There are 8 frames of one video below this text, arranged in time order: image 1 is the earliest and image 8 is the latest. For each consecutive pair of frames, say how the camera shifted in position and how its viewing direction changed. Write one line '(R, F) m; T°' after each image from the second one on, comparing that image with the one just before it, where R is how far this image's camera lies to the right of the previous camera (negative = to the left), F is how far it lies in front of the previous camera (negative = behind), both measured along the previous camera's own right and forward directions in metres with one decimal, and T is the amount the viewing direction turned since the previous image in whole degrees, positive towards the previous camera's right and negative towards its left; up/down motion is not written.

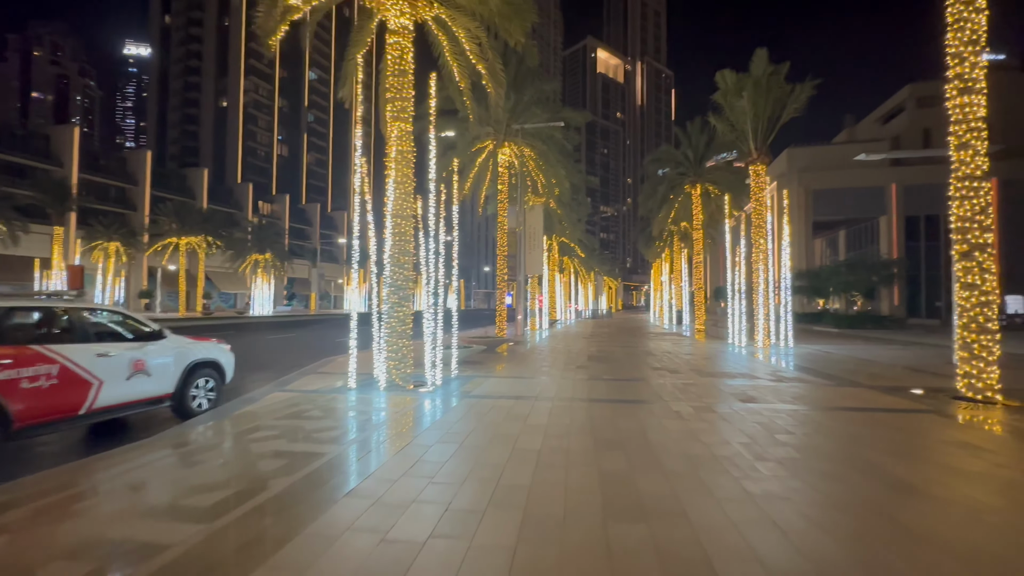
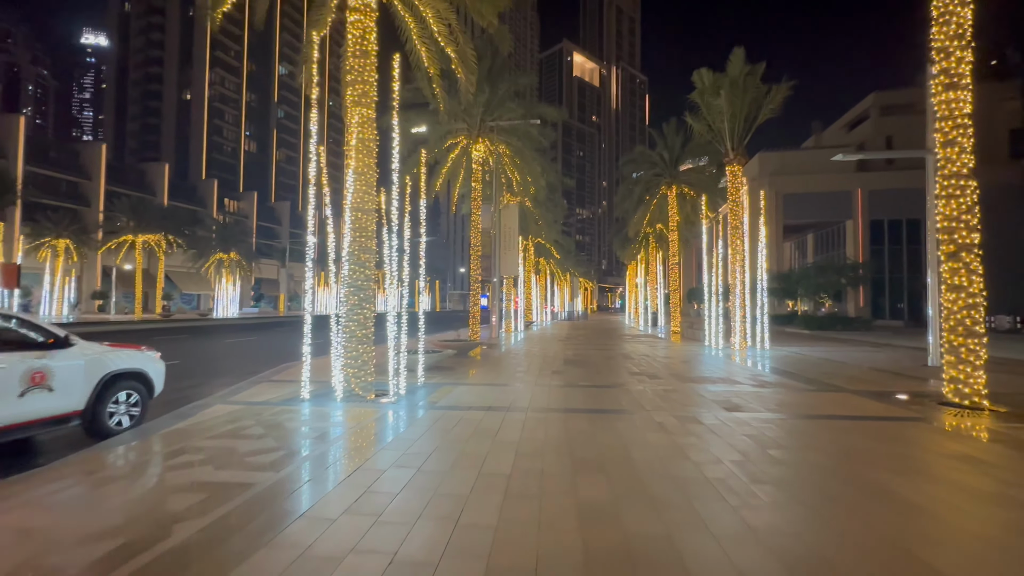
(+0.1, +0.9) m; +3°
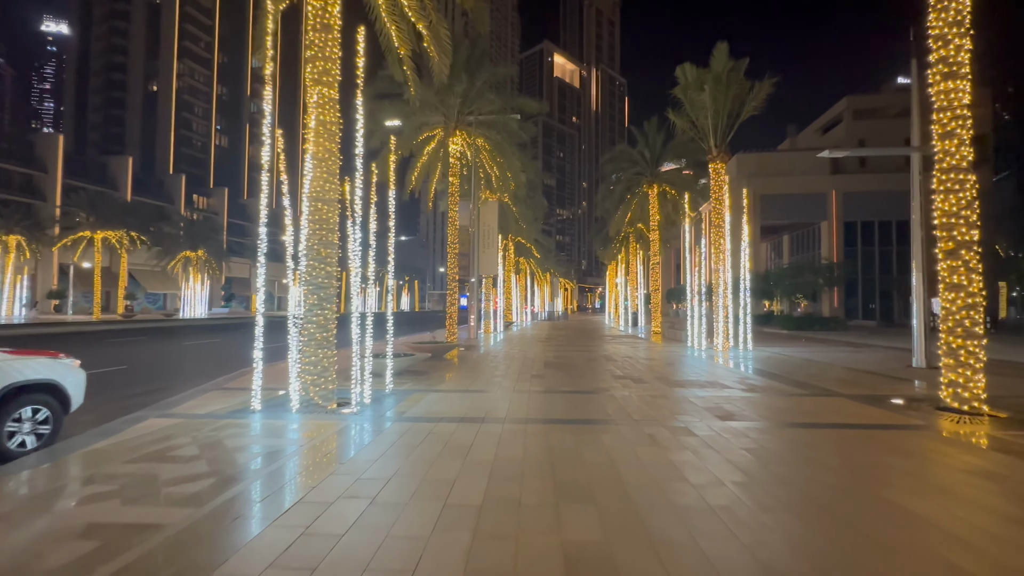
(+0.1, +0.9) m; +3°
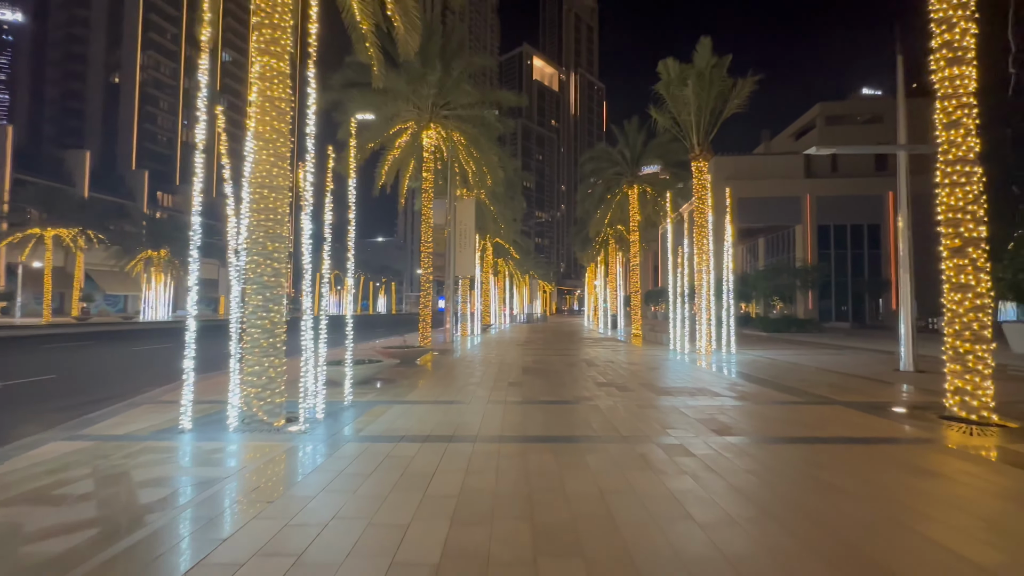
(+0.1, +1.1) m; +3°
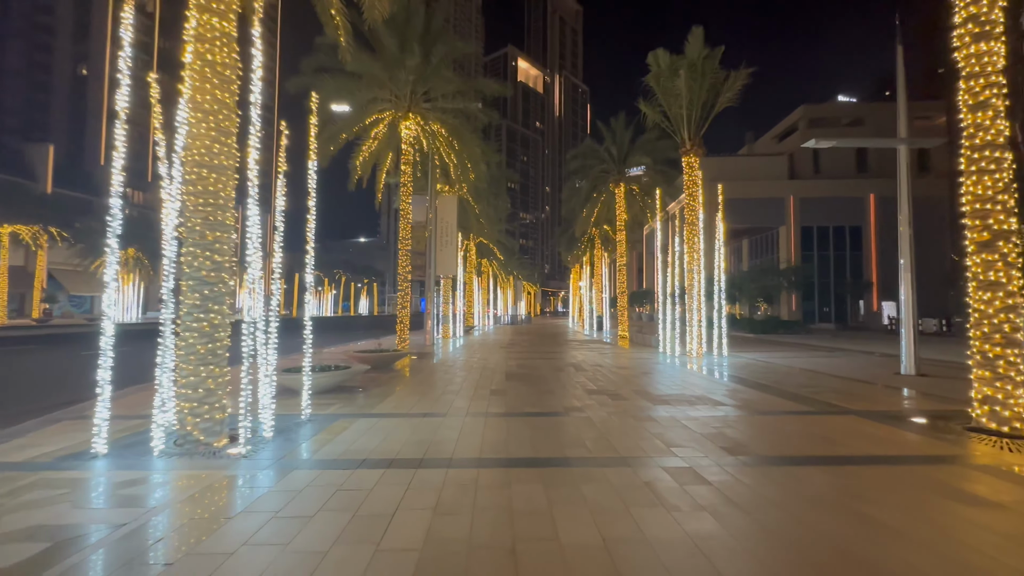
(+0.1, +1.2) m; +2°
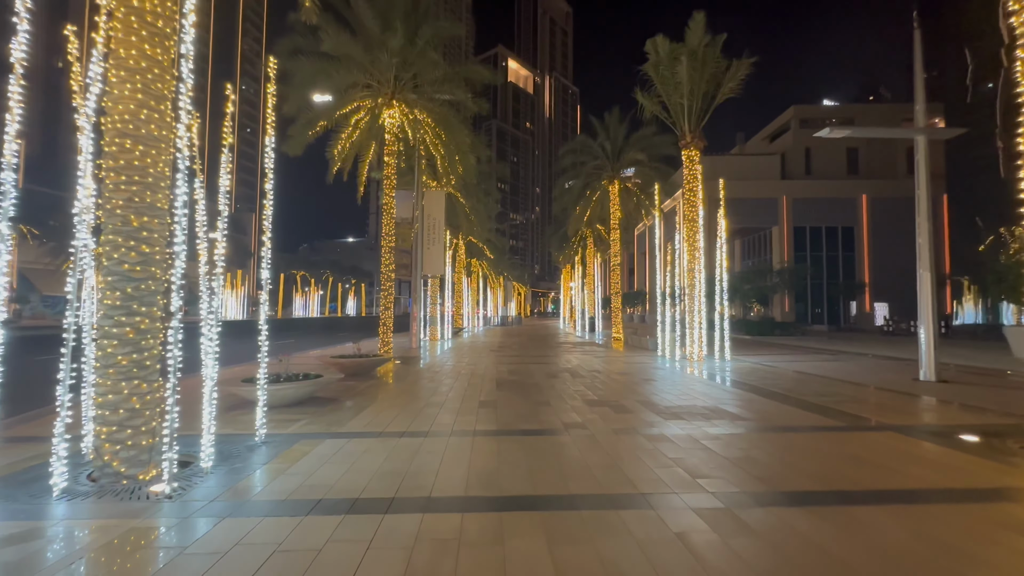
(0.0, +1.3) m; +1°
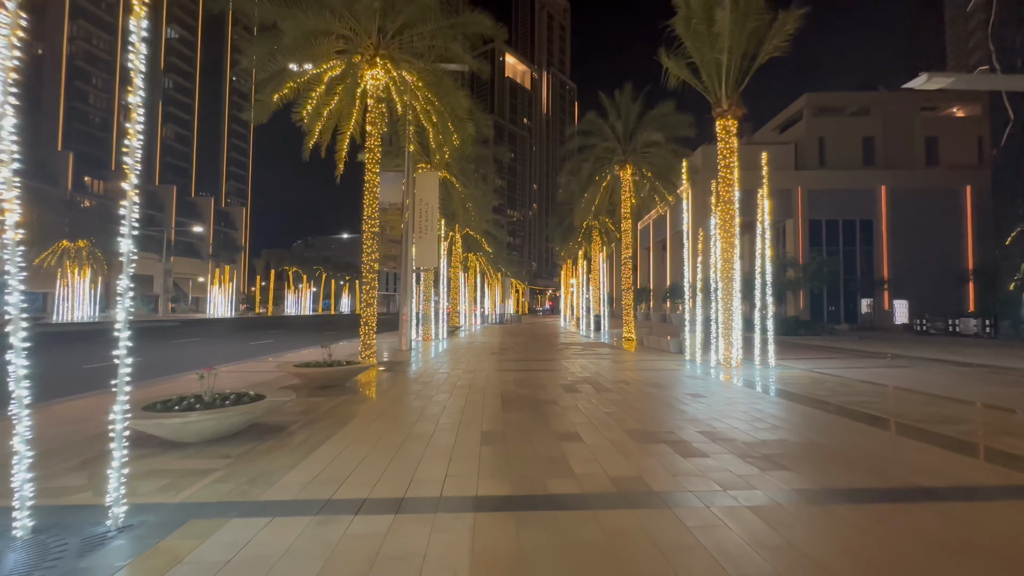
(-0.3, +3.2) m; 0°
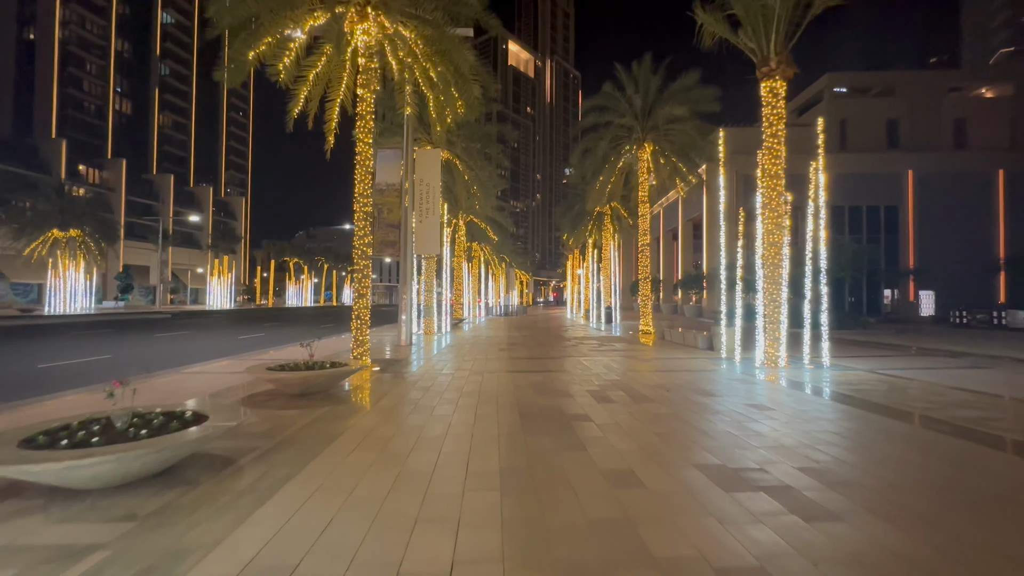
(-0.4, +2.3) m; 0°
